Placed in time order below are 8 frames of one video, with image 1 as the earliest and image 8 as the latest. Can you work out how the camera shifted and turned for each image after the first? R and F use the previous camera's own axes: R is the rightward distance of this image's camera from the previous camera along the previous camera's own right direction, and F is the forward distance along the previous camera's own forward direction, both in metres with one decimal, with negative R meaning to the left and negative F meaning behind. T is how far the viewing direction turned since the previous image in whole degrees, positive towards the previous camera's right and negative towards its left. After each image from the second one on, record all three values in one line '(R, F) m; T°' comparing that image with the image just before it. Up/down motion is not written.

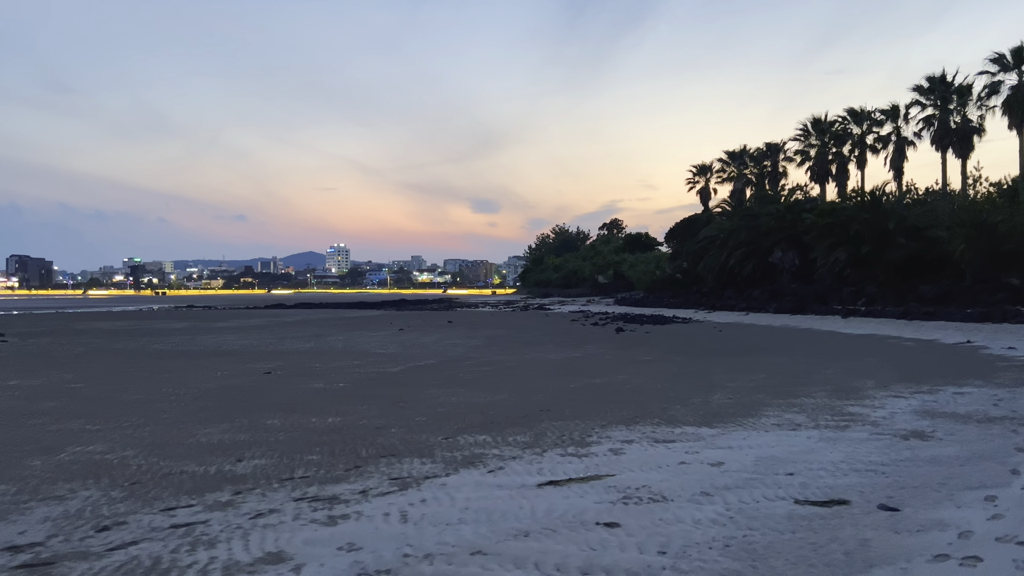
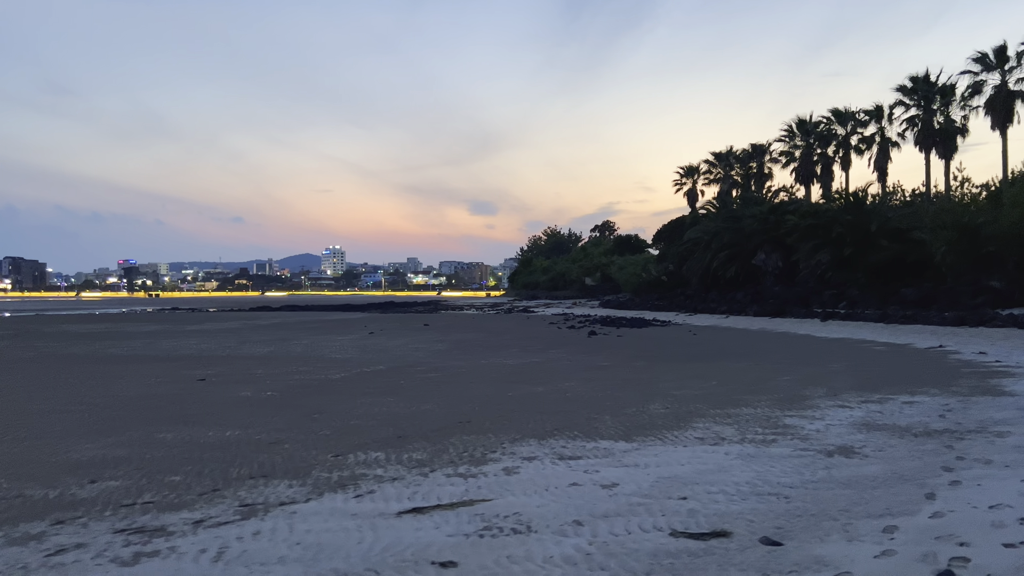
(+0.8, +0.5) m; 0°
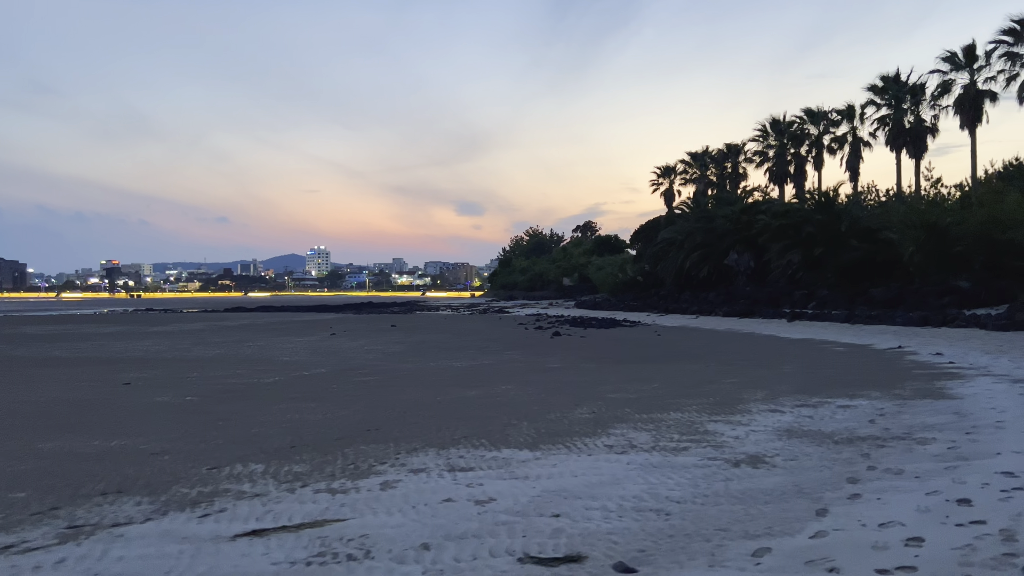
(+0.7, +0.4) m; +1°
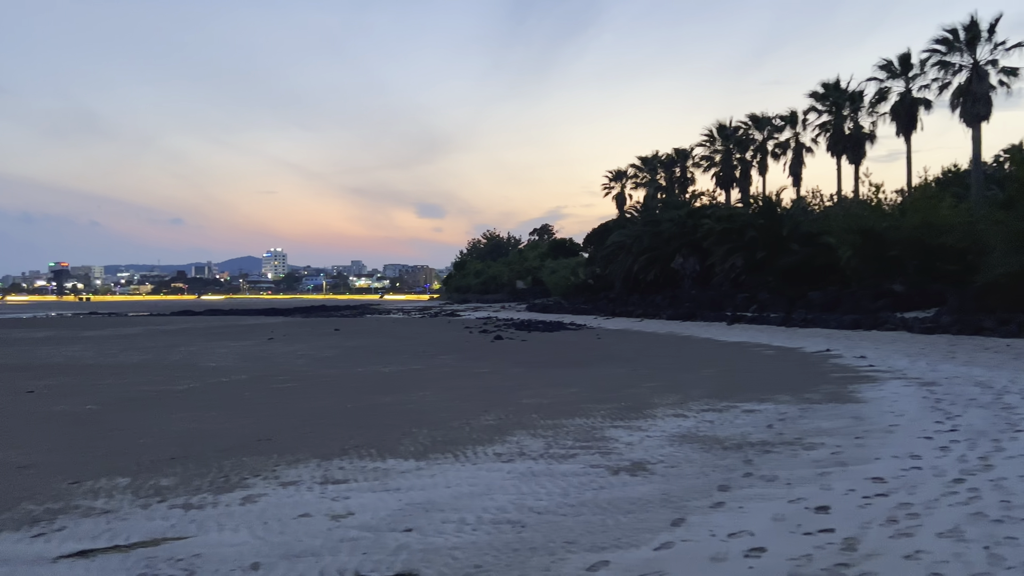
(+0.6, +0.1) m; +3°
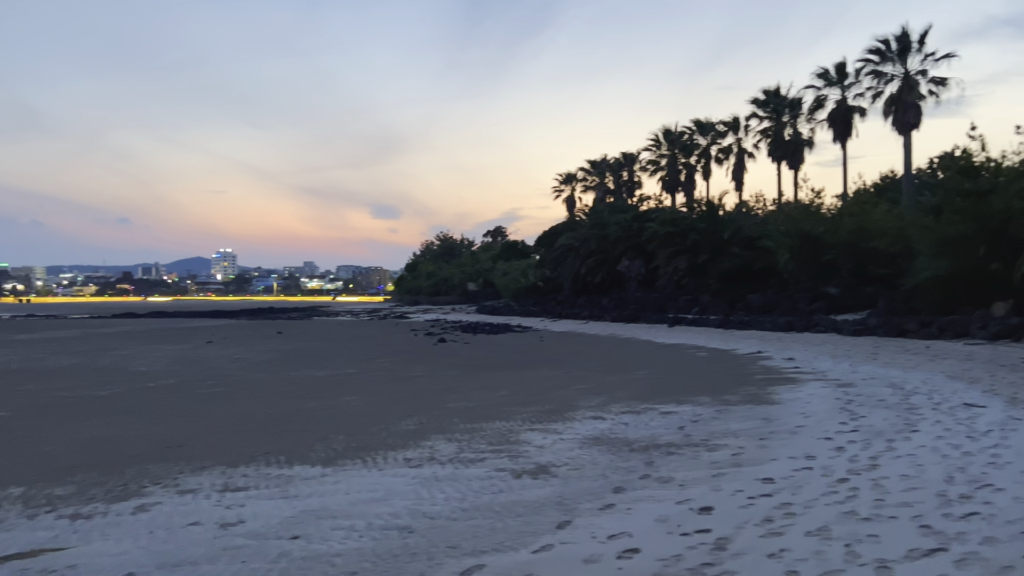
(+0.4, -0.1) m; +3°
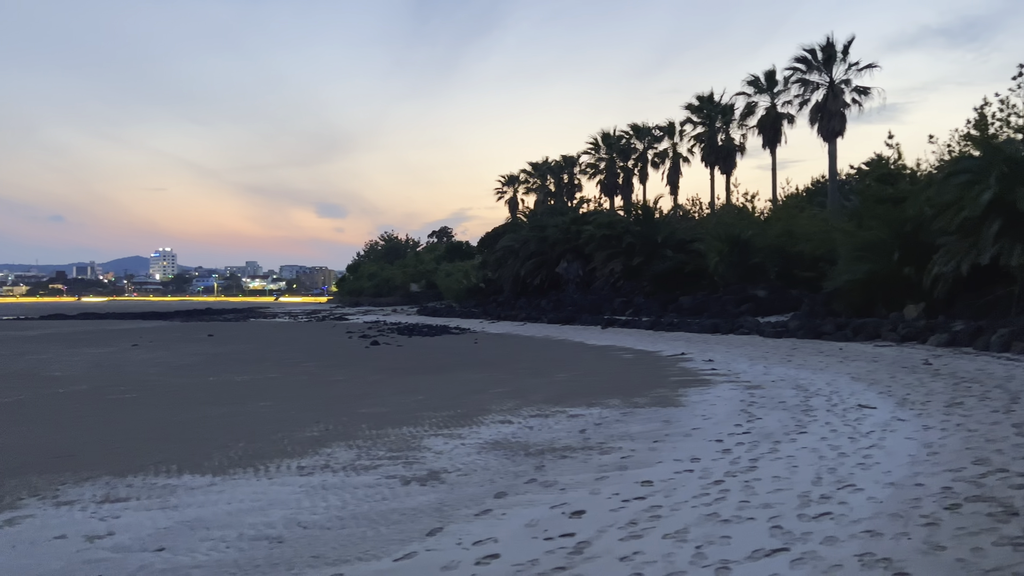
(+0.4, -0.1) m; +4°
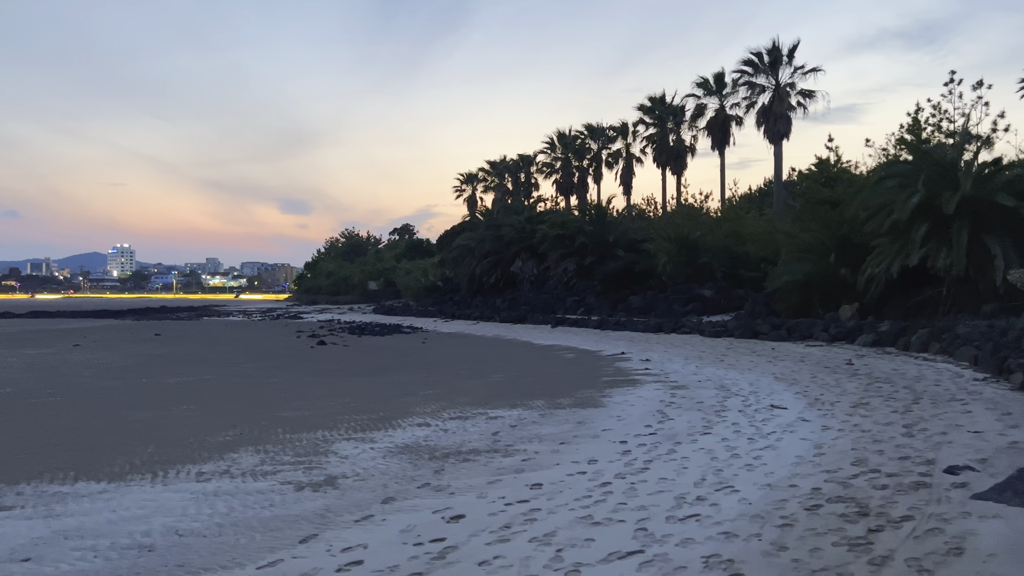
(+0.5, -0.1) m; +2°
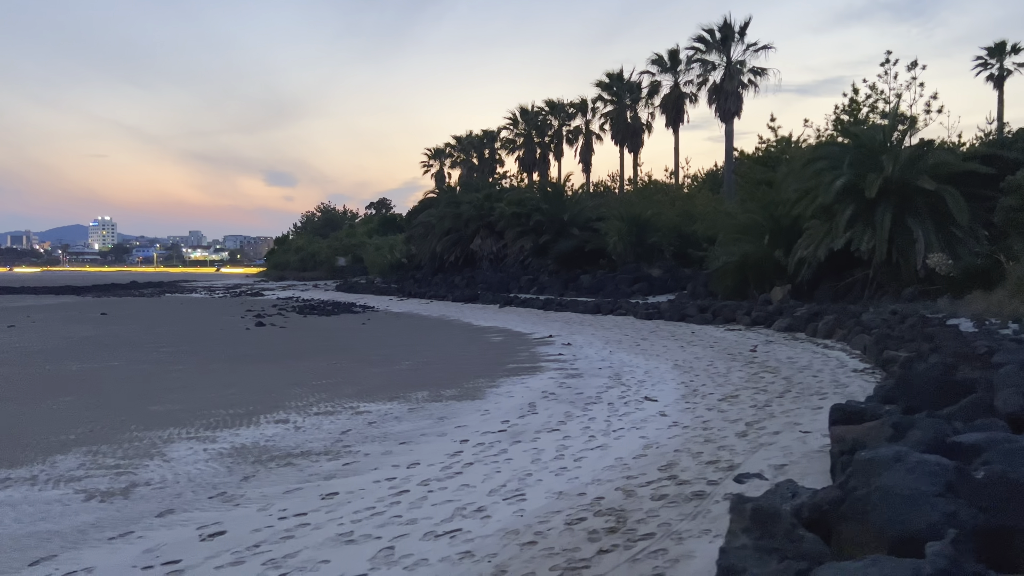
(+1.4, +0.1) m; +1°
